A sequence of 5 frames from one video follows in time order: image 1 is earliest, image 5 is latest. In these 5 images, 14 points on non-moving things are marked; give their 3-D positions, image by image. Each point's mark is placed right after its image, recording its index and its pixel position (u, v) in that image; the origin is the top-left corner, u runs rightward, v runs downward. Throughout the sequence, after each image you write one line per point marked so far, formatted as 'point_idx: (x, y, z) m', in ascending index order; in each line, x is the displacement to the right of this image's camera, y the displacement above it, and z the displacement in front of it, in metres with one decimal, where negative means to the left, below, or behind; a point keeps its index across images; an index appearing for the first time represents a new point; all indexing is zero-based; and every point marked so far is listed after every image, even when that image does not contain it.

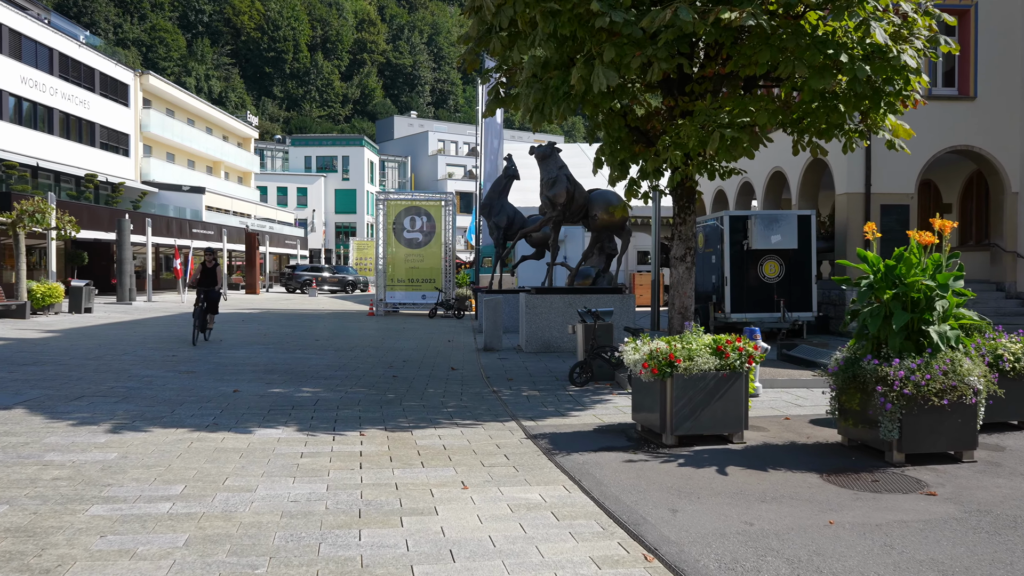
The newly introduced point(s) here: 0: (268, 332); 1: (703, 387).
0: (-5.4, -1.0, +18.4) m
1: (+1.6, -0.8, +6.8) m
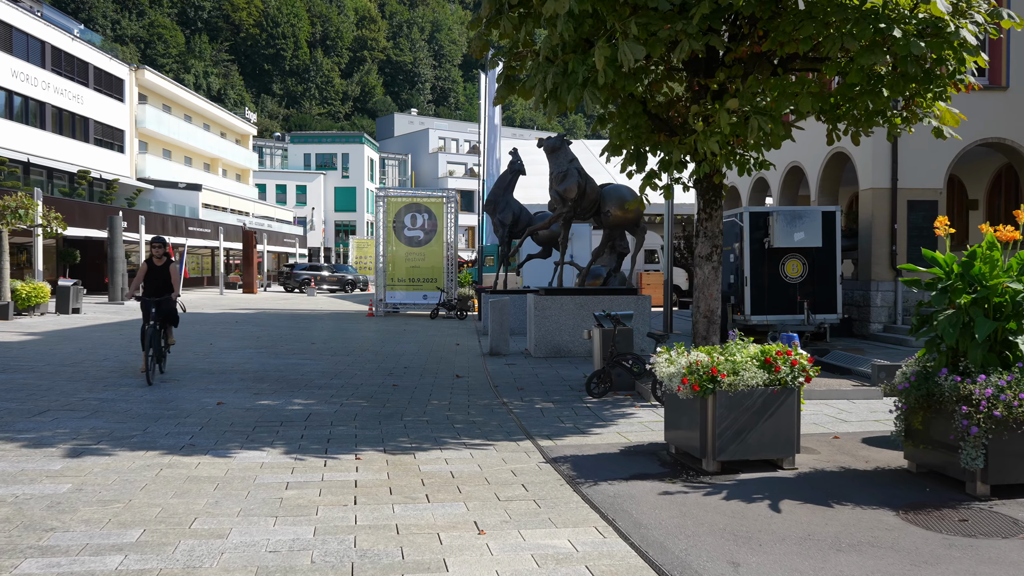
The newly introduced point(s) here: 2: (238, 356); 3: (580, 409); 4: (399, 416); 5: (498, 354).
0: (-5.3, -1.0, +17.5) m
1: (+1.7, -0.8, +5.9) m
2: (-4.3, -1.1, +13.2) m
3: (+0.7, -1.3, +8.8) m
4: (-1.1, -1.3, +8.3) m
5: (-0.2, -1.1, +14.2) m
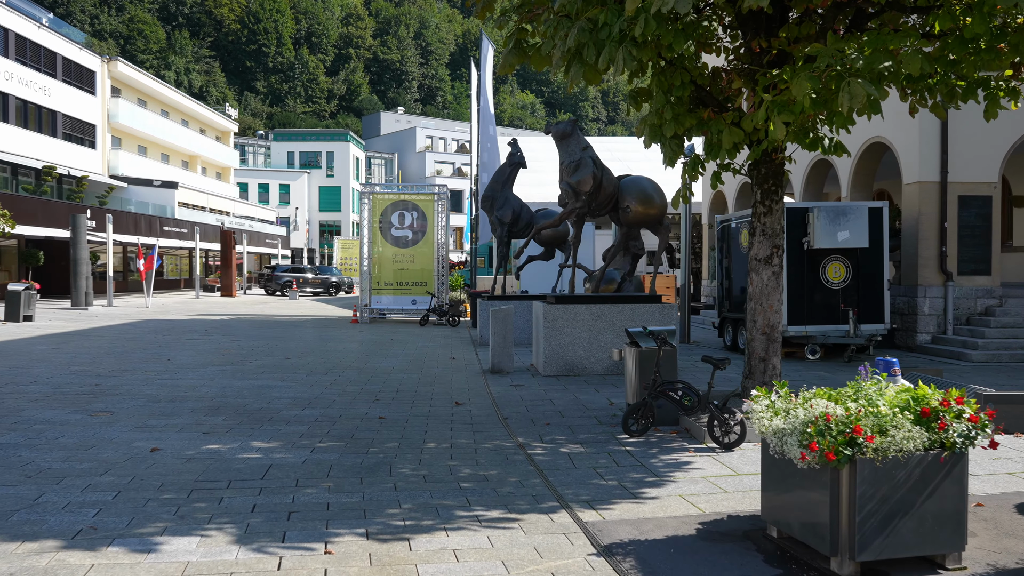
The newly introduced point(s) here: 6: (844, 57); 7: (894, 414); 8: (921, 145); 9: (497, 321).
0: (-5.2, -1.1, +15.5) m
1: (+1.9, -0.9, +4.1) m
2: (-4.2, -1.2, +11.2) m
3: (+0.9, -1.4, +6.8) m
4: (-0.9, -1.4, +6.3) m
5: (-0.2, -1.2, +12.3) m
6: (+2.7, +1.9, +6.9) m
7: (+1.9, -0.6, +4.1) m
8: (+7.1, +2.5, +14.5) m
9: (-0.2, -0.5, +12.3) m
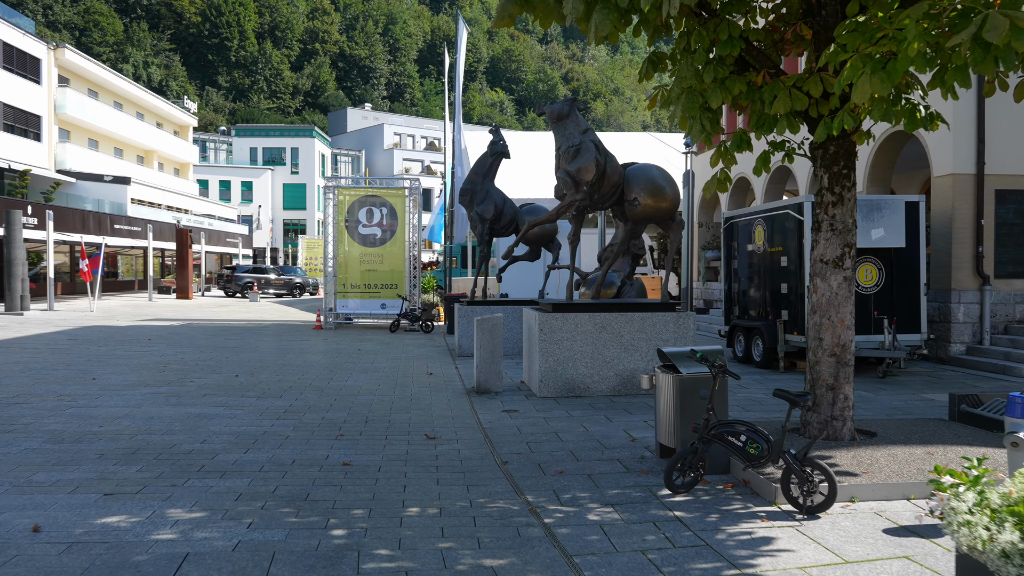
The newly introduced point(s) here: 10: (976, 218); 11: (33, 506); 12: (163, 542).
0: (-5.5, -1.2, +13.5) m
1: (+2.1, -1.0, +2.3) m
2: (-4.3, -1.3, +9.2) m
3: (+0.9, -1.4, +5.1) m
4: (-0.8, -1.4, +4.5) m
5: (-0.3, -1.3, +10.5) m
6: (+2.8, +1.8, +5.2) m
7: (+2.1, -0.7, +2.3) m
8: (+6.9, +2.4, +12.9) m
9: (-0.3, -0.6, +10.4) m
10: (+7.2, +1.1, +13.0) m
11: (-3.0, -1.4, +5.3) m
12: (-2.0, -1.4, +4.7) m
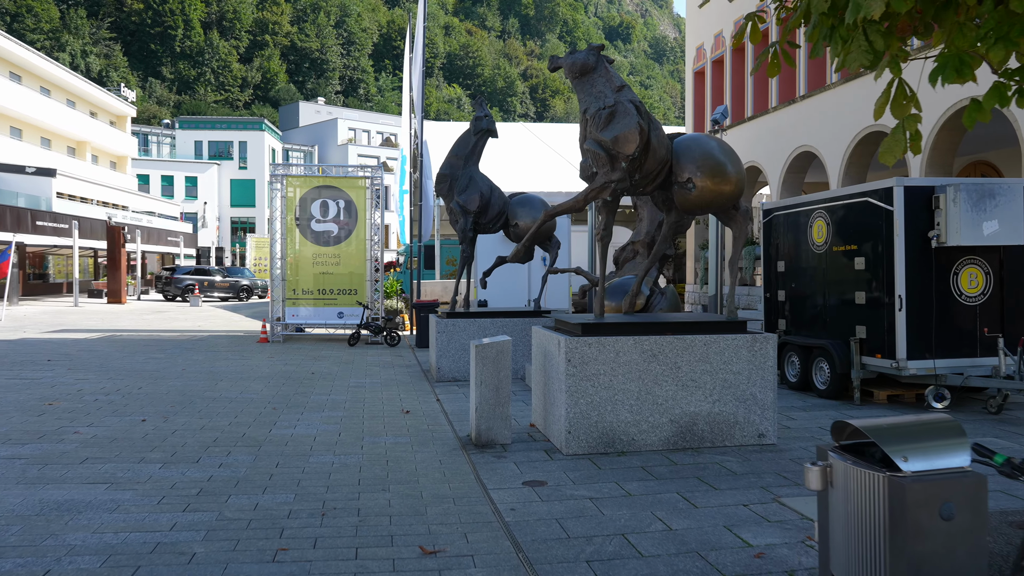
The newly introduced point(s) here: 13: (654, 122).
0: (-5.5, -1.3, +10.3) m
1: (+2.6, -1.1, -0.4) m
2: (-4.1, -1.4, +6.1) m
3: (+1.4, -1.6, +2.2) m
4: (-0.4, -1.6, +1.5) m
5: (-0.2, -1.4, +7.6) m
6: (+3.2, +1.7, +2.5) m
7: (+2.6, -0.8, -0.4) m
8: (+6.8, +2.3, +10.4) m
9: (-0.2, -0.7, +7.5) m
10: (+7.2, +1.0, +10.5) m
11: (-2.6, -1.5, +2.2) m
12: (-1.5, -1.5, +1.7) m
13: (+1.4, +1.6, +8.1) m
